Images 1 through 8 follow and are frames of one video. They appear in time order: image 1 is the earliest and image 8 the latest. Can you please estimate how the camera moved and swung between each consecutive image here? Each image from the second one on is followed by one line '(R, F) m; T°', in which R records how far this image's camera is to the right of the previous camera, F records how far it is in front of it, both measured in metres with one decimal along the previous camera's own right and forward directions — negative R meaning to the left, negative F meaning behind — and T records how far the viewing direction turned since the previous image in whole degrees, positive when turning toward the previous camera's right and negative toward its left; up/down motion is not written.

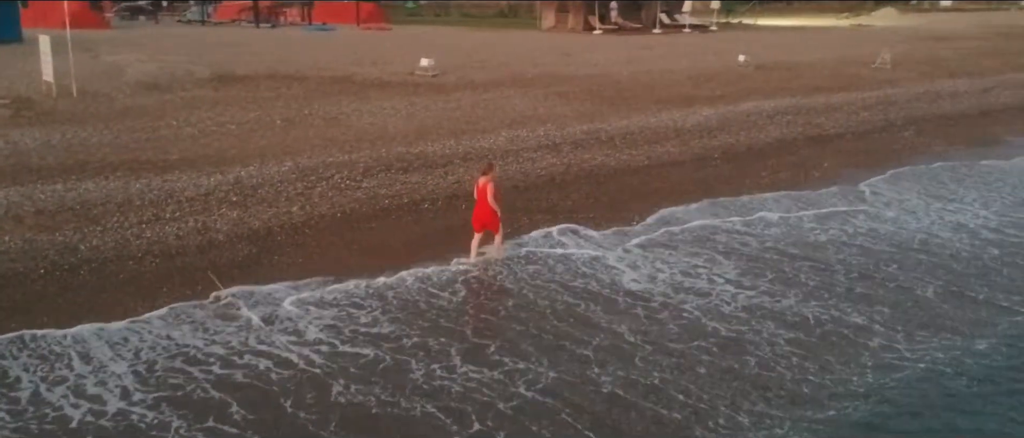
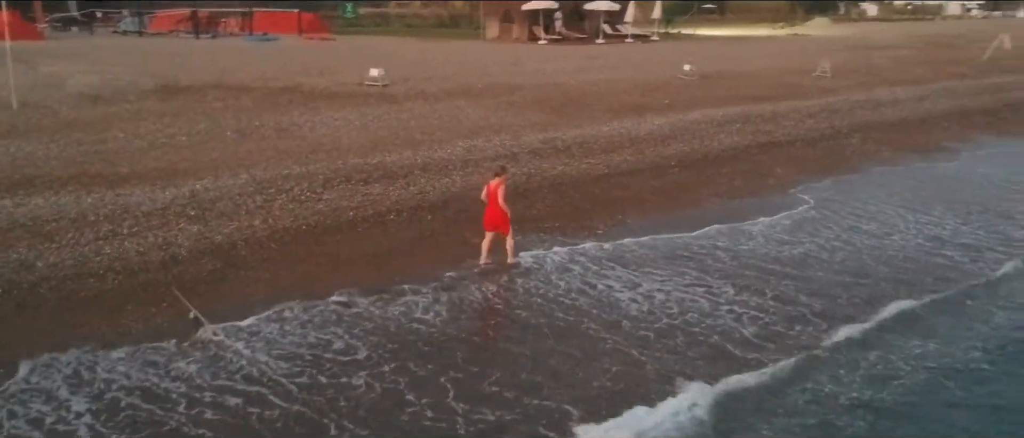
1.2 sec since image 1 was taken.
(-0.3, +0.1) m; +4°
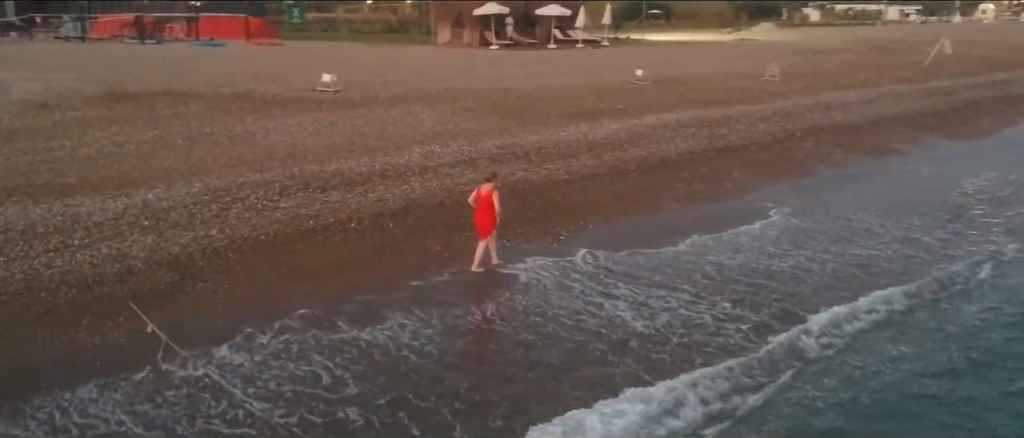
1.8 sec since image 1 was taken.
(-0.2, +0.1) m; +3°
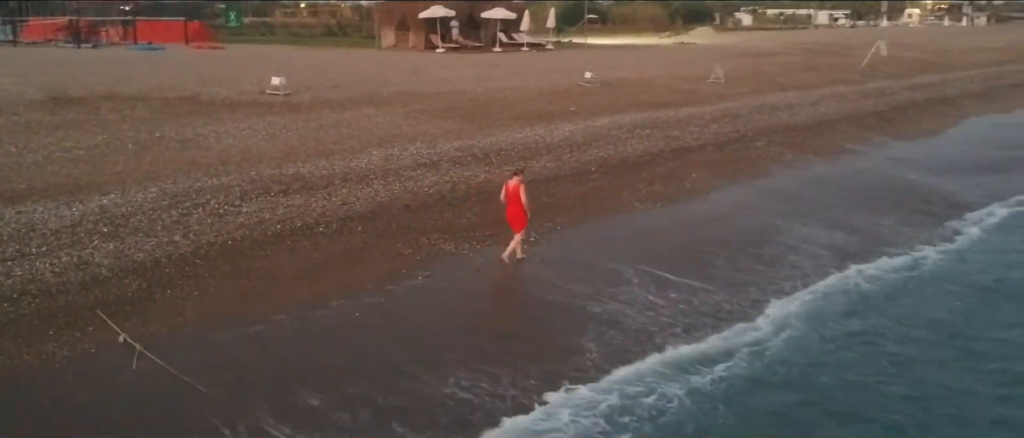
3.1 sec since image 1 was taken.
(-0.4, +0.1) m; +4°
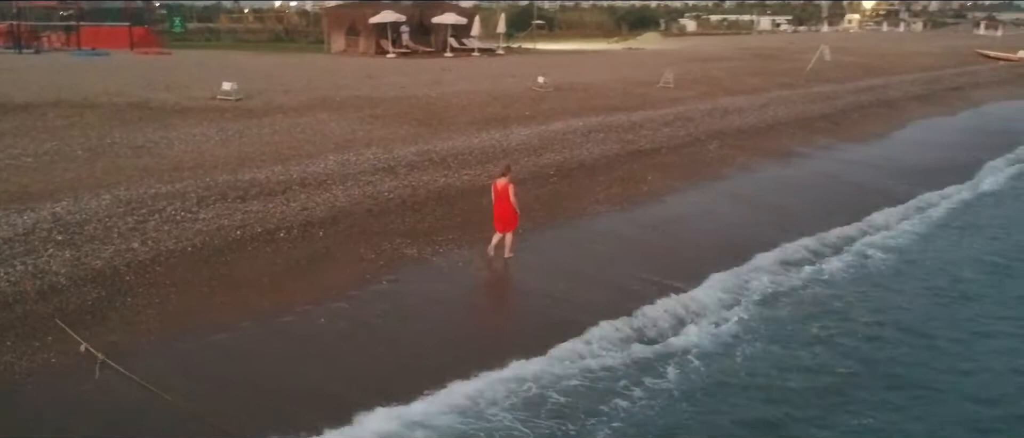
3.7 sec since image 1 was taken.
(-0.2, 0.0) m; +3°
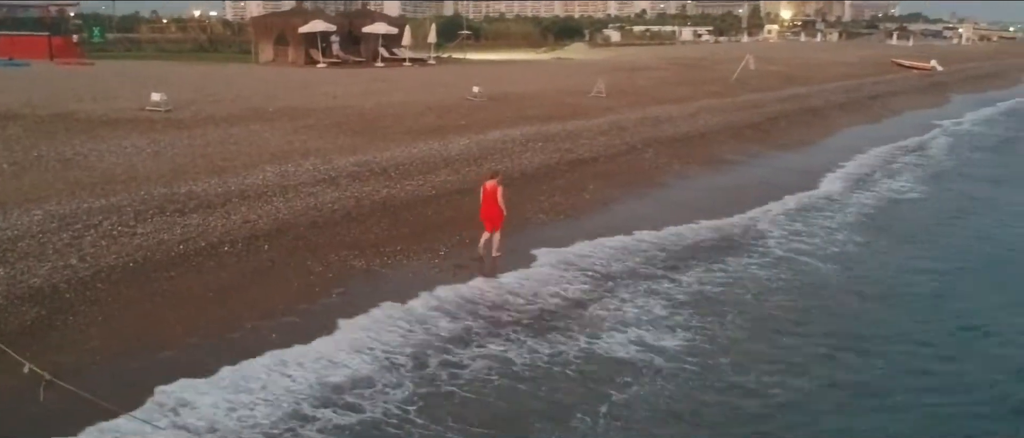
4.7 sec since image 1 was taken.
(-0.2, +0.1) m; +4°
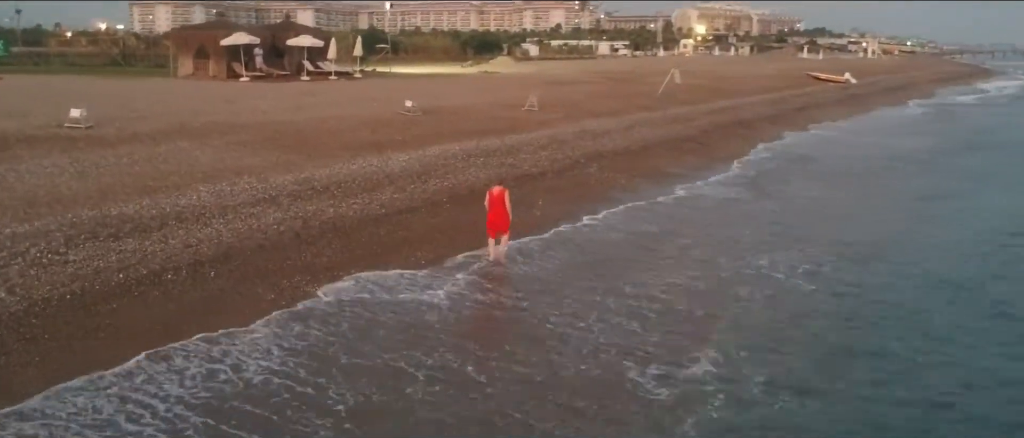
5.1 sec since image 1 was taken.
(-0.5, +0.5) m; +5°
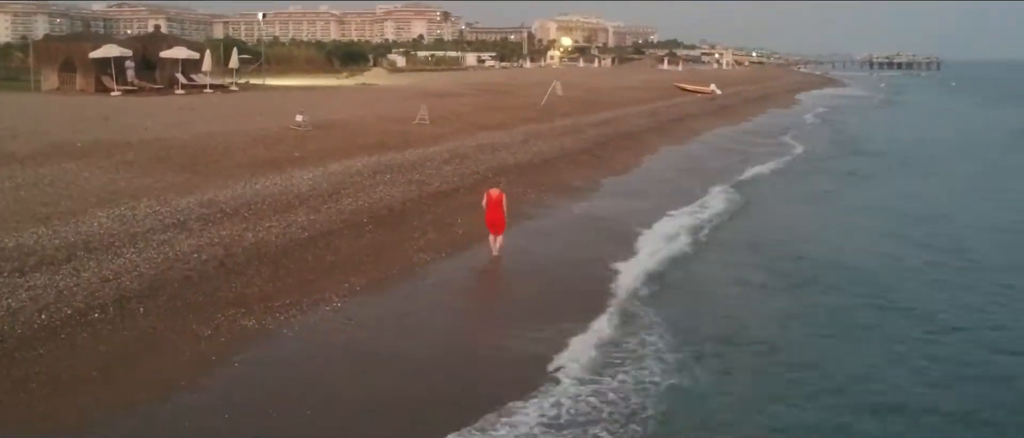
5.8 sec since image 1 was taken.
(-0.8, +0.4) m; +8°
